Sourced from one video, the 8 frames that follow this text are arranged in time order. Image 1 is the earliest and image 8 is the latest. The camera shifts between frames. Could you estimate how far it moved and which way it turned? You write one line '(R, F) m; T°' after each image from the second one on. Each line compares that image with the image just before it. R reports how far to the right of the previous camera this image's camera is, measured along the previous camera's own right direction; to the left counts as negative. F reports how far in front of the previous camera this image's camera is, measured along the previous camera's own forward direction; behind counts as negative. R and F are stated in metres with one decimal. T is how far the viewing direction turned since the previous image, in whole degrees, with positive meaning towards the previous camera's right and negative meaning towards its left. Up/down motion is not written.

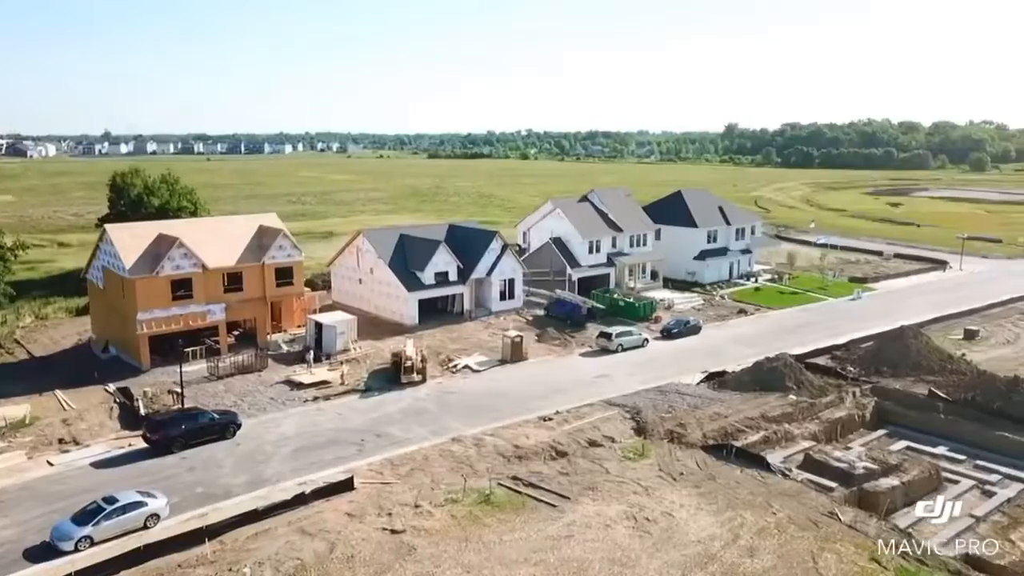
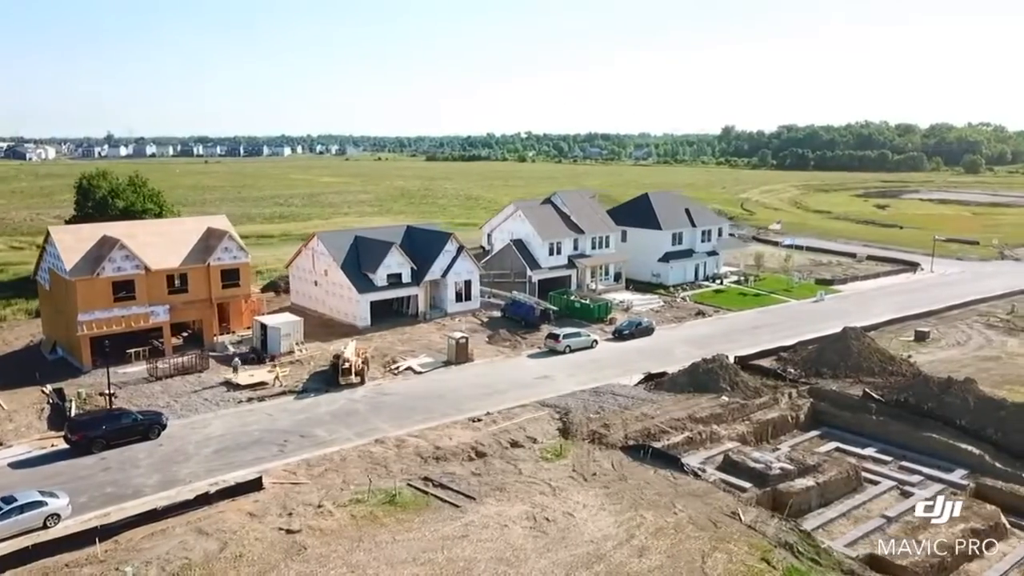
(+2.8, -0.1) m; 0°
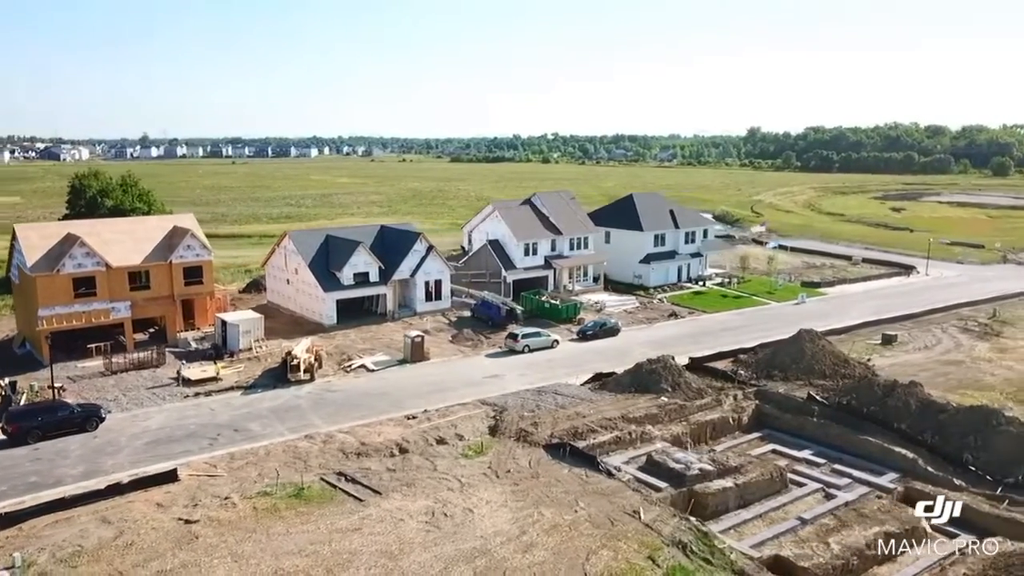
(+3.5, -0.2) m; -2°
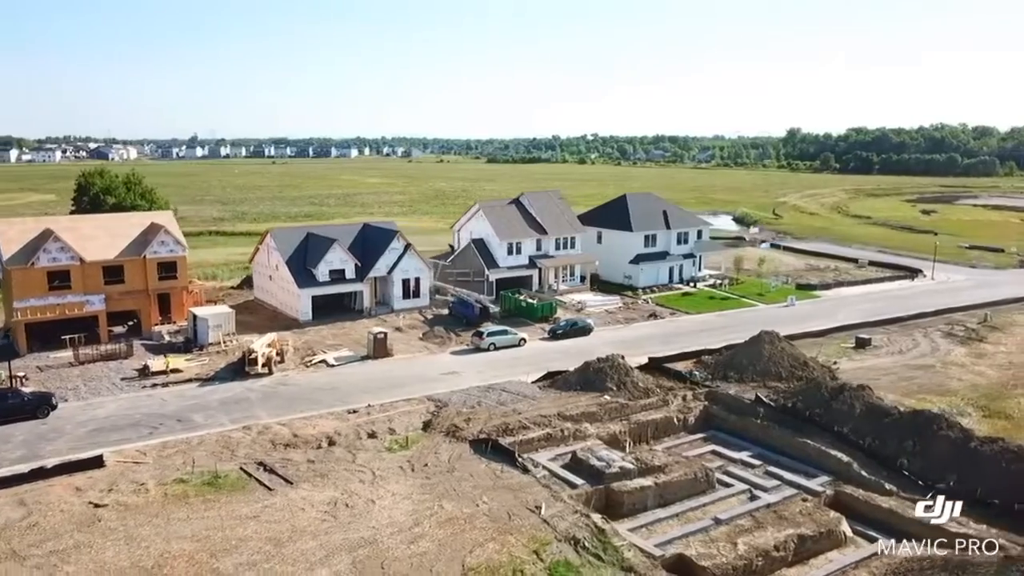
(+3.9, -0.2) m; -3°
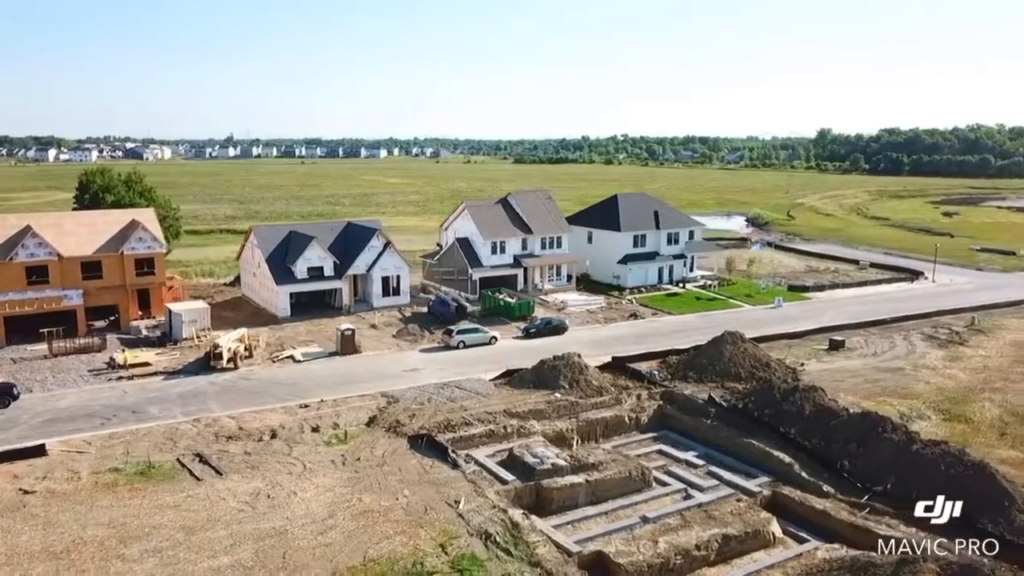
(+3.2, -0.2) m; -2°
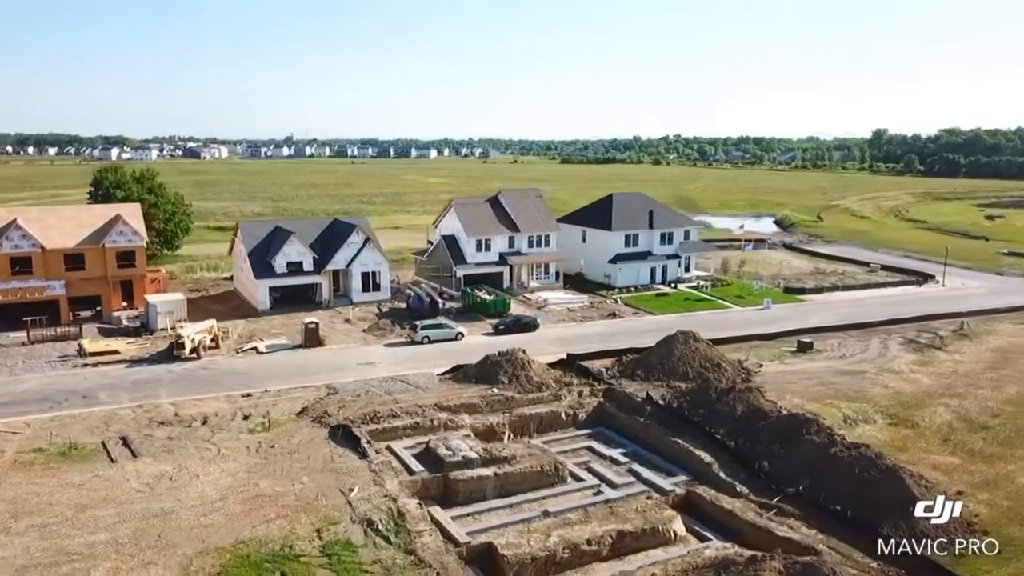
(+4.6, -0.2) m; -4°
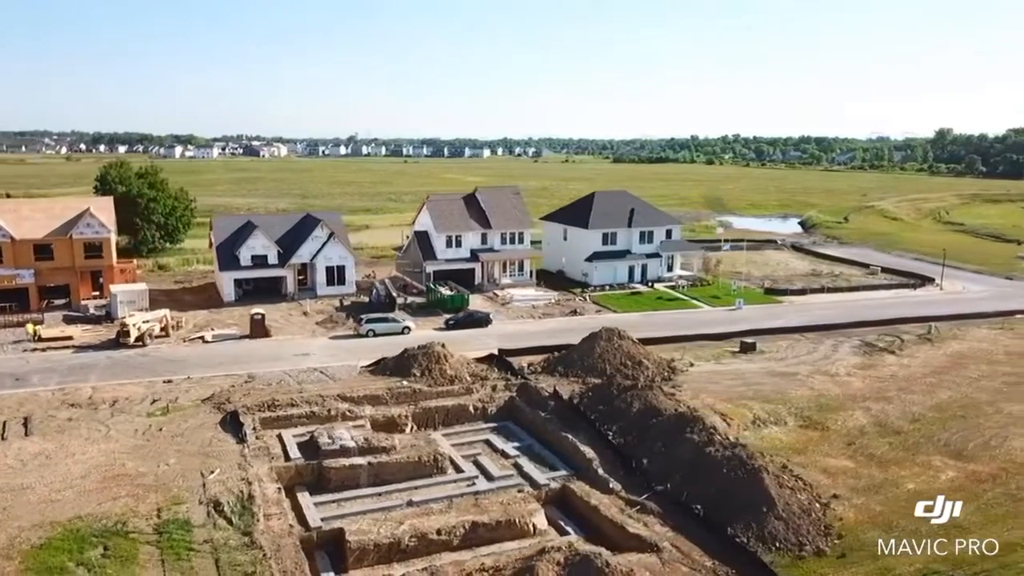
(+6.1, -0.1) m; -4°
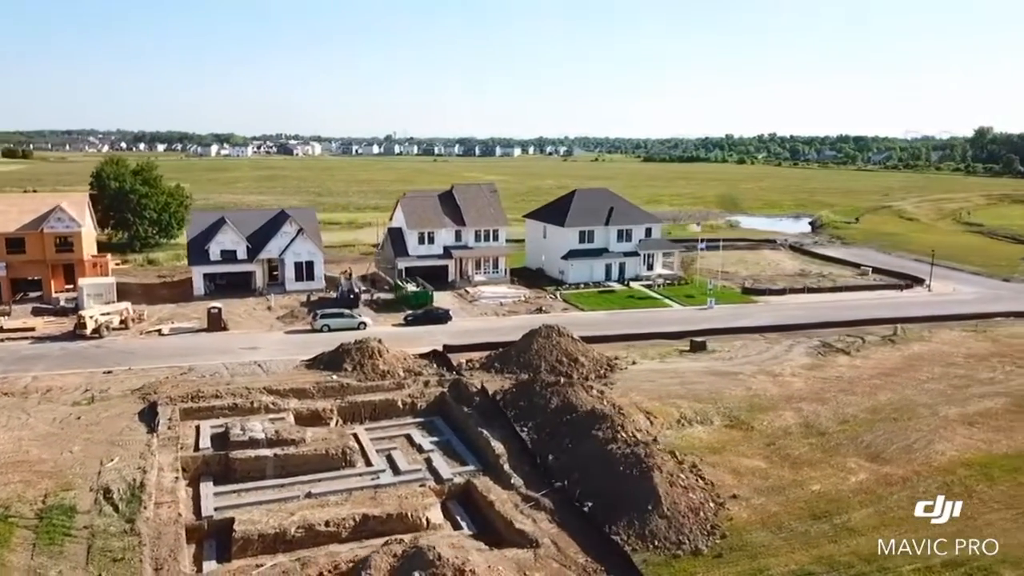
(+4.4, 0.0) m; -2°
